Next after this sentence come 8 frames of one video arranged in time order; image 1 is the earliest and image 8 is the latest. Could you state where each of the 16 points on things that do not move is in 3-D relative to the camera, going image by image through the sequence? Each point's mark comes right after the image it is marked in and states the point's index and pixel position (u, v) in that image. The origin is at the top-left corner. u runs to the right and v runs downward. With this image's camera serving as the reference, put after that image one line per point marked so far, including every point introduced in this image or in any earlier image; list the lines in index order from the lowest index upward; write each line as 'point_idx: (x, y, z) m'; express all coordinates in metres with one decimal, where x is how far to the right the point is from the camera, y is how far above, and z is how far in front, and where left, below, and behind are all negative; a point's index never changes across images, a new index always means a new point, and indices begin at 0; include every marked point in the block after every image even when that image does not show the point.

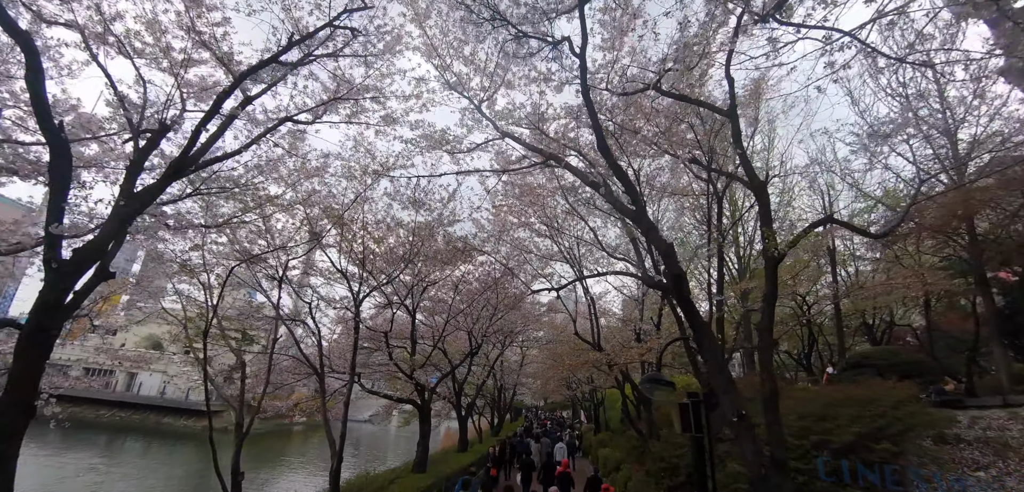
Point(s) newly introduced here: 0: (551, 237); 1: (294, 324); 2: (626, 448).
0: (+0.9, +0.2, +10.4) m
1: (-5.0, -1.8, +10.7) m
2: (+2.8, -5.0, +11.5) m
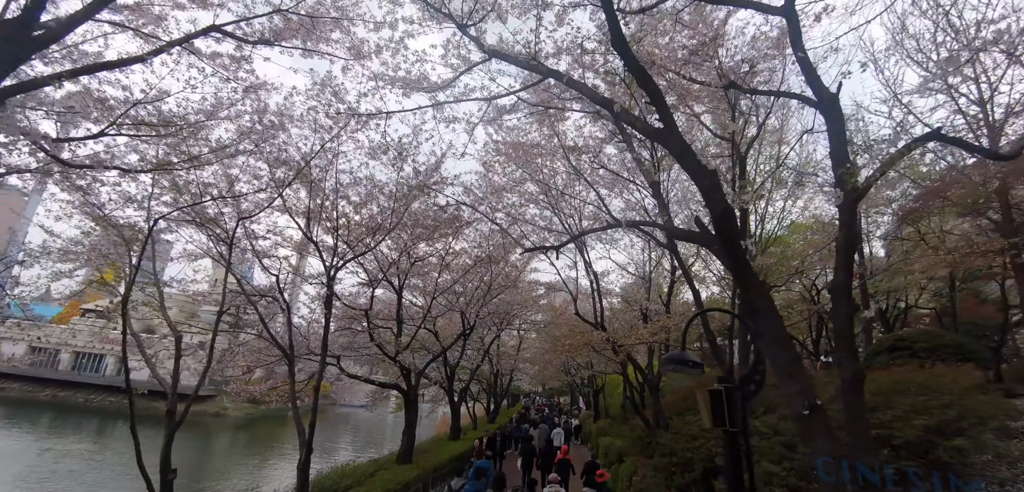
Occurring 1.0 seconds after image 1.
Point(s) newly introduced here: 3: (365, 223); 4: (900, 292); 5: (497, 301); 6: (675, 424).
0: (+0.8, +0.9, +9.3) m
1: (-5.1, -1.1, +9.6) m
2: (+2.7, -4.3, +10.5) m
3: (-2.9, +0.4, +8.9) m
4: (+13.0, -1.5, +15.6) m
5: (-0.5, -1.8, +14.9) m
6: (+3.0, -3.3, +8.6) m
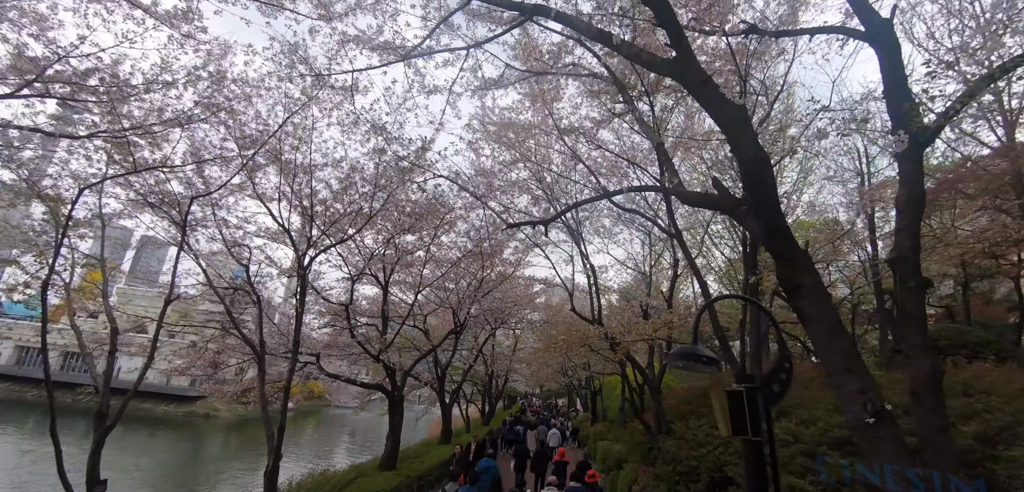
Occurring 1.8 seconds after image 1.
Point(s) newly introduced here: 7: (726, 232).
0: (+0.6, +1.0, +8.6) m
1: (-5.3, -0.9, +8.9) m
2: (+2.5, -4.2, +9.9) m
3: (-3.1, +0.6, +8.2) m
4: (+12.8, -1.4, +14.9) m
5: (-0.7, -1.6, +14.3) m
6: (+2.9, -3.2, +8.0) m
7: (+6.1, +0.3, +13.2) m
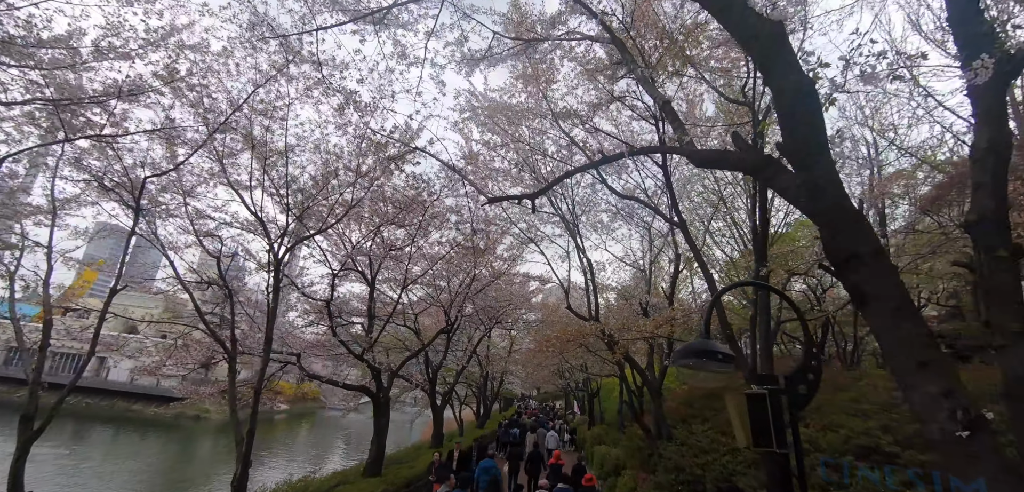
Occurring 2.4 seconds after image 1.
0: (+0.5, +1.2, +8.1) m
1: (-5.5, -0.8, +8.4) m
2: (+2.4, -4.1, +9.3) m
3: (-3.2, +0.8, +7.7) m
4: (+12.7, -1.3, +14.5) m
5: (-0.9, -1.5, +13.7) m
6: (+2.7, -3.0, +7.5) m
7: (+5.9, +0.4, +12.7) m
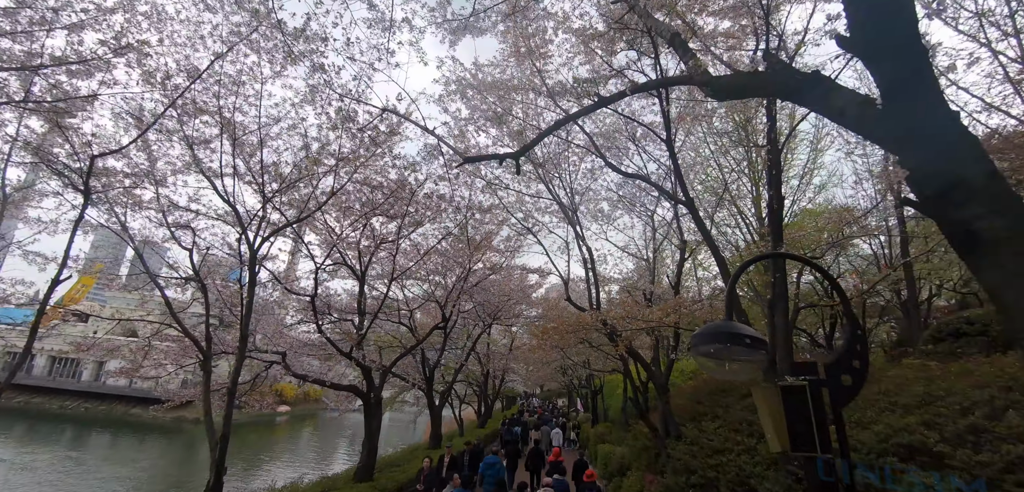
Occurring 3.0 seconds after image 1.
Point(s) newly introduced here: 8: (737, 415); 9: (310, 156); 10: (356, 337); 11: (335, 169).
0: (+0.3, +1.4, +7.6) m
1: (-5.5, -0.7, +7.9) m
2: (+2.3, -3.8, +8.8) m
3: (-3.3, +0.9, +7.2) m
4: (+12.6, -0.9, +13.9) m
5: (-0.9, -1.3, +13.2) m
6: (+2.7, -2.8, +7.0) m
7: (+5.8, +0.7, +12.1) m
8: (+3.1, -2.4, +6.5) m
9: (-3.0, +1.3, +6.9) m
10: (-3.2, -1.9, +9.6) m
11: (-2.8, +1.2, +7.3) m
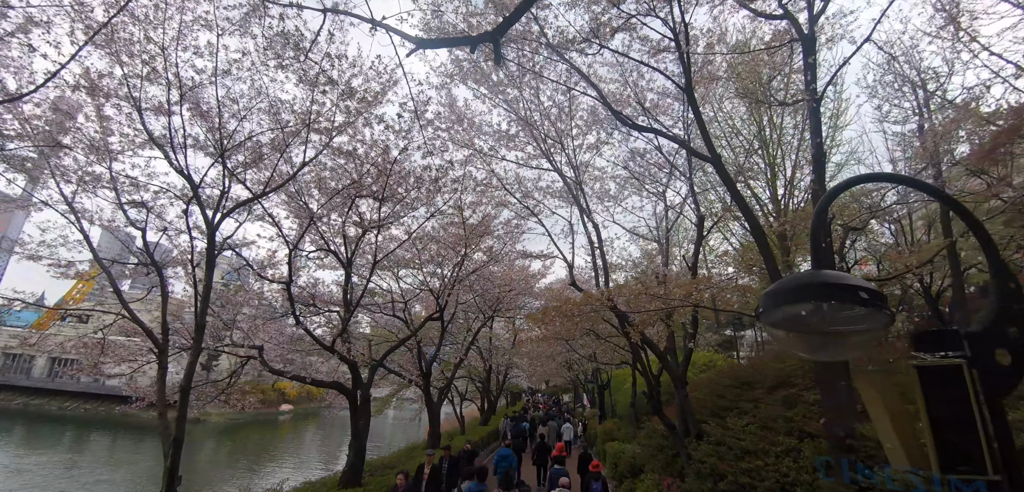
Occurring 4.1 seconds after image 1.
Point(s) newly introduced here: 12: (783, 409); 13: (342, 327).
0: (+0.3, +1.7, +6.7) m
1: (-5.6, -0.4, +7.1) m
2: (+2.4, -3.5, +8.0) m
3: (-3.4, +1.2, +6.4) m
4: (+12.6, -0.4, +13.0) m
5: (-0.9, -0.9, +12.4) m
6: (+2.7, -2.4, +6.1) m
7: (+5.8, +1.2, +11.2) m
8: (+3.1, -2.0, +5.6) m
9: (-3.1, +1.6, +6.1) m
10: (-3.2, -1.6, +8.8) m
11: (-2.9, +1.5, +6.4) m
12: (+3.2, -1.9, +5.5) m
13: (-3.2, -1.5, +8.7) m
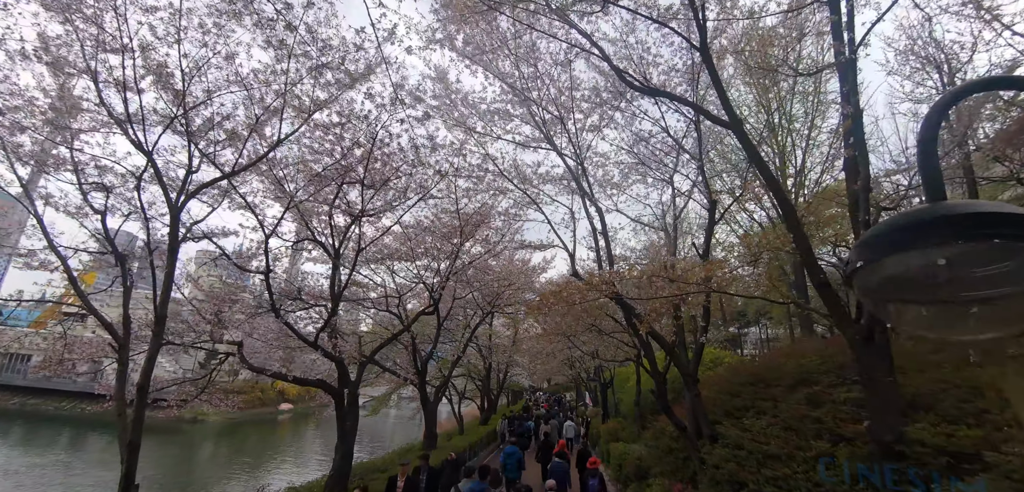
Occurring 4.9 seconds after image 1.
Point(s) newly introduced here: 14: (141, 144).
0: (+0.2, +1.9, +6.2) m
1: (-5.6, -0.2, +6.6) m
2: (+2.3, -3.2, +7.5) m
3: (-3.5, +1.4, +5.8) m
4: (+12.6, -0.1, +12.4) m
5: (-1.0, -0.7, +11.9) m
6: (+2.6, -2.2, +5.6) m
7: (+5.8, +1.4, +10.7) m
8: (+3.1, -1.8, +5.1) m
9: (-3.1, +1.8, +5.5) m
10: (-3.3, -1.4, +8.2) m
11: (-2.9, +1.7, +5.9) m
12: (+3.2, -1.7, +4.9) m
13: (-3.2, -1.3, +8.2) m
14: (-4.6, +1.2, +5.7) m
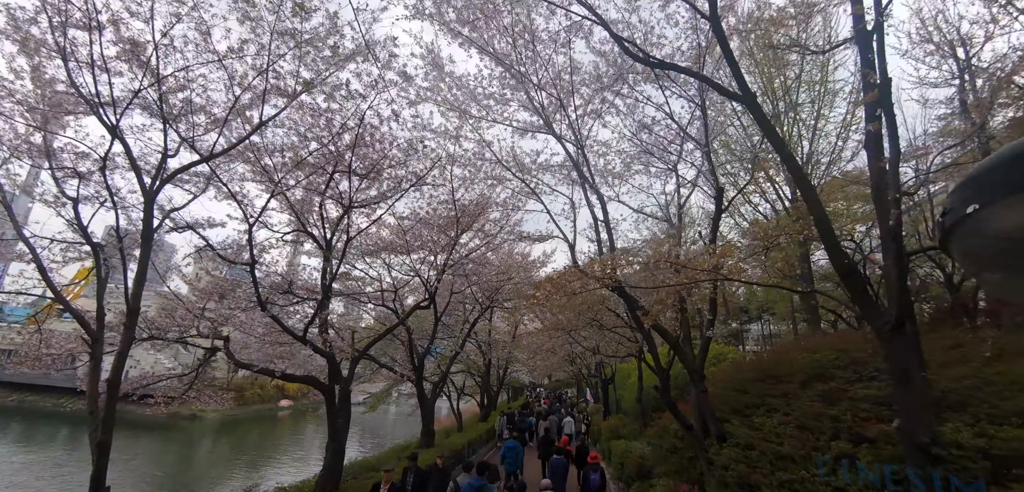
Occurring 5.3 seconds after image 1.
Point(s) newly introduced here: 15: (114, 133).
0: (+0.2, +2.0, +5.9) m
1: (-5.7, -0.1, +6.3) m
2: (+2.3, -3.1, +7.2) m
3: (-3.5, +1.5, +5.5) m
4: (+12.6, +0.1, +12.0) m
5: (-1.0, -0.6, +11.6) m
6: (+2.6, -2.1, +5.3) m
7: (+5.7, +1.6, +10.3) m
8: (+3.0, -1.7, +4.8) m
9: (-3.2, +1.9, +5.2) m
10: (-3.3, -1.2, +7.9) m
11: (-3.0, +1.8, +5.6) m
12: (+3.1, -1.6, +4.6) m
13: (-3.3, -1.2, +7.9) m
14: (-4.6, +1.4, +5.4) m
15: (-4.6, +1.3, +5.3) m
